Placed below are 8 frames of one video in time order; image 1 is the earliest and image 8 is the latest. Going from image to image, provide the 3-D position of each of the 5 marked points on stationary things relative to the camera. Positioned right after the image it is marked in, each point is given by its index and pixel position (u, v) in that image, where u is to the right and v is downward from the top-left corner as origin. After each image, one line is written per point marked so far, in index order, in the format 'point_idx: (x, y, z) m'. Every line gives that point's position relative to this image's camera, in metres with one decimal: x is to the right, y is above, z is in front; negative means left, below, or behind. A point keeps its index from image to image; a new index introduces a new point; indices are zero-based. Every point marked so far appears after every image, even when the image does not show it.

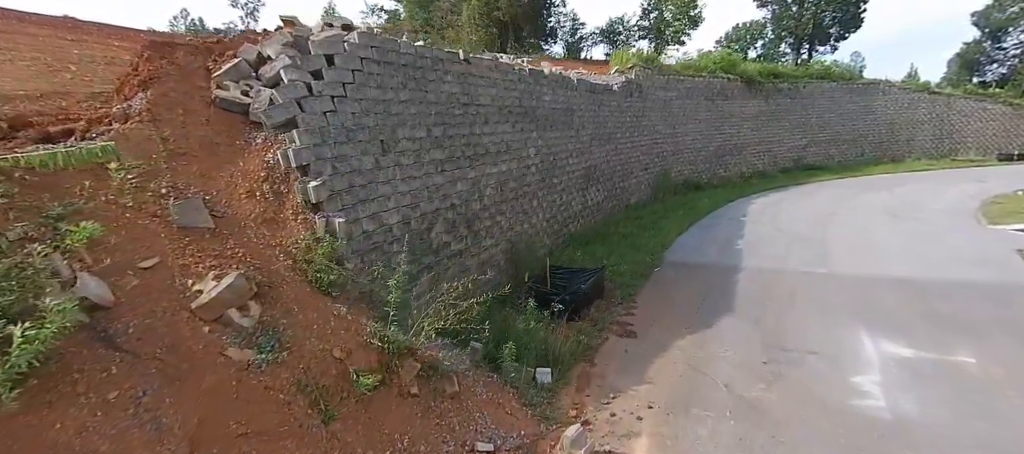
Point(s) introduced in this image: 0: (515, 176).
0: (0.0, +0.5, +5.1) m
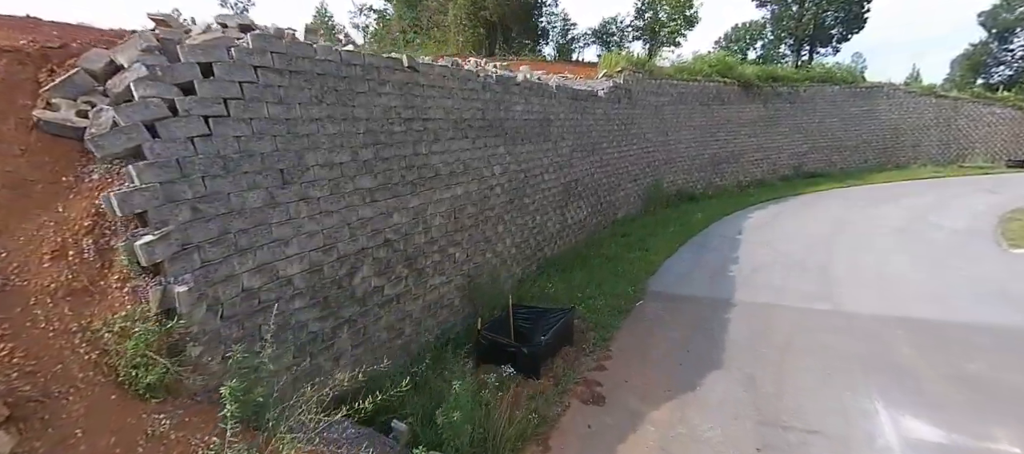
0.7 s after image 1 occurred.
0: (-0.3, +0.3, +4.4) m
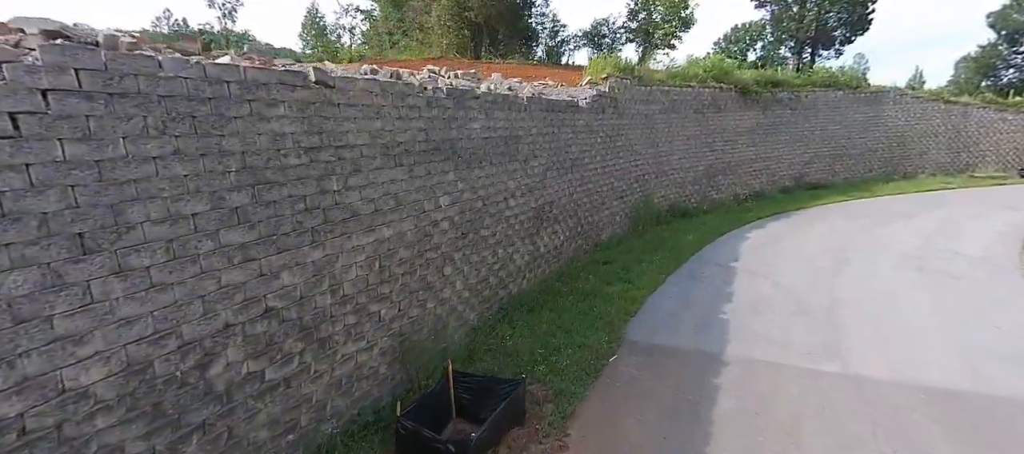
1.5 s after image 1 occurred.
0: (-0.8, -0.1, +3.7) m
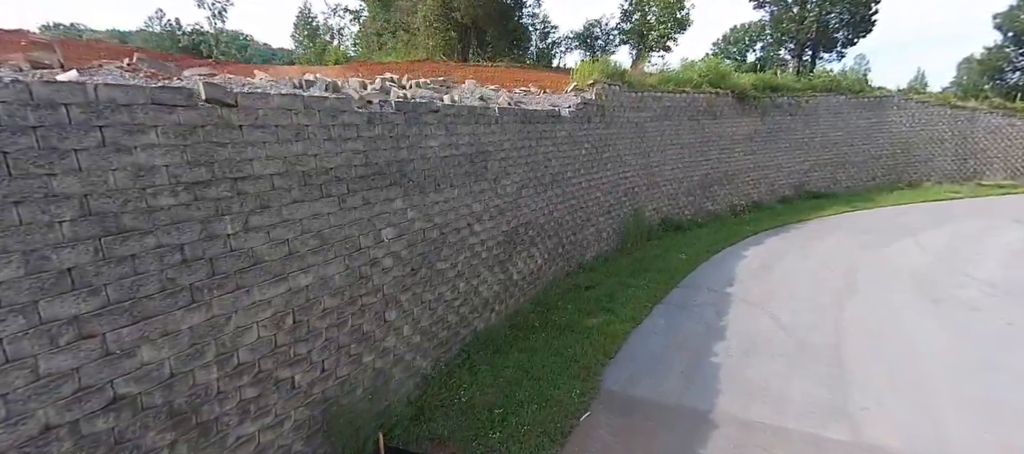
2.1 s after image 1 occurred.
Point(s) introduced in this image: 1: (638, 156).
0: (-1.1, -0.4, +3.1) m
1: (+2.2, +1.2, +8.5) m
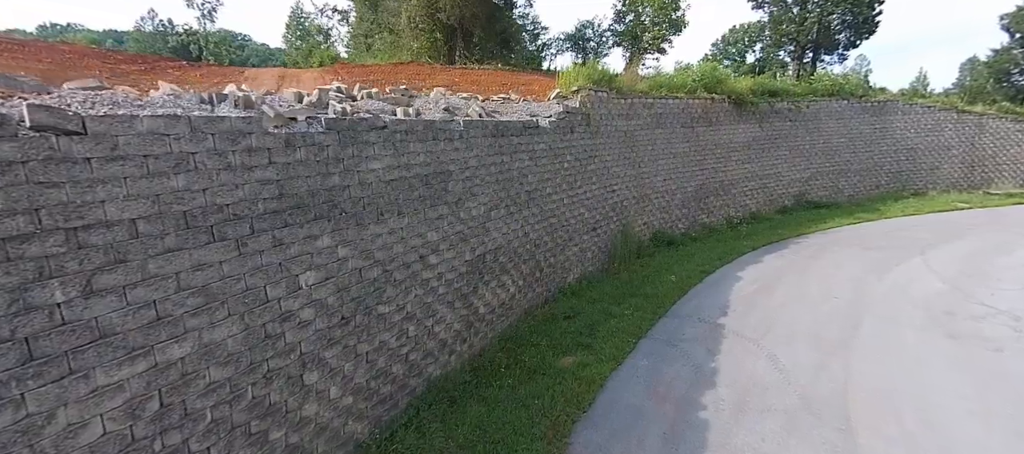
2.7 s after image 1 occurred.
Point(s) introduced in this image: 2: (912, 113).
0: (-1.4, -0.6, +2.5) m
1: (+1.9, +1.0, +7.9) m
2: (+10.5, +3.0, +12.7) m
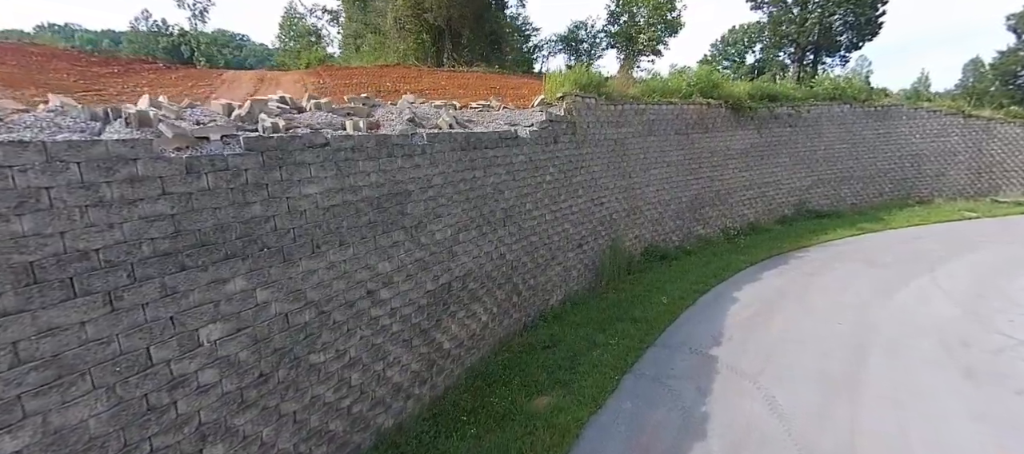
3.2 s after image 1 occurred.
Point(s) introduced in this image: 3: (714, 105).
0: (-1.7, -0.8, +2.0) m
1: (+1.6, +0.8, +7.4) m
2: (+10.2, +2.8, +12.2) m
3: (+3.8, +2.3, +9.1) m
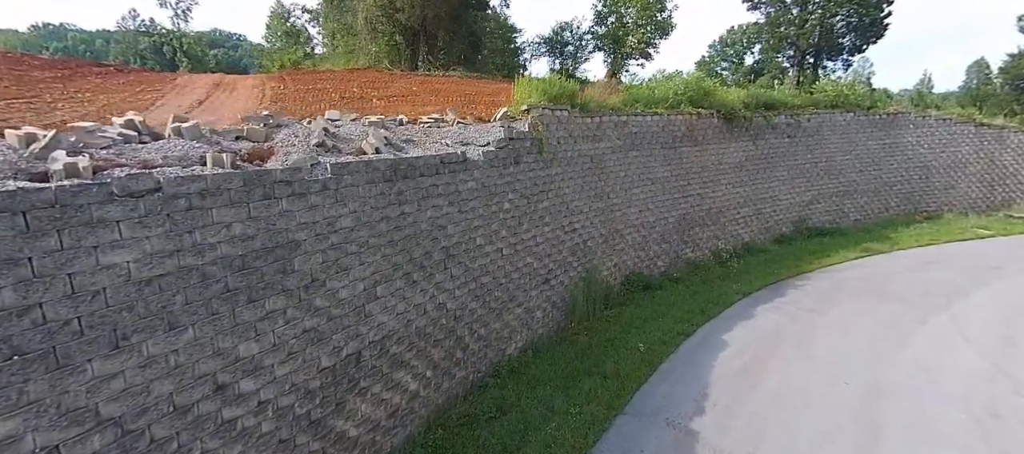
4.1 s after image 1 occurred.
0: (-2.2, -1.2, +1.1) m
1: (+1.1, +0.4, +6.6) m
2: (+9.7, +2.4, +11.3) m
3: (+3.3, +1.9, +8.3) m
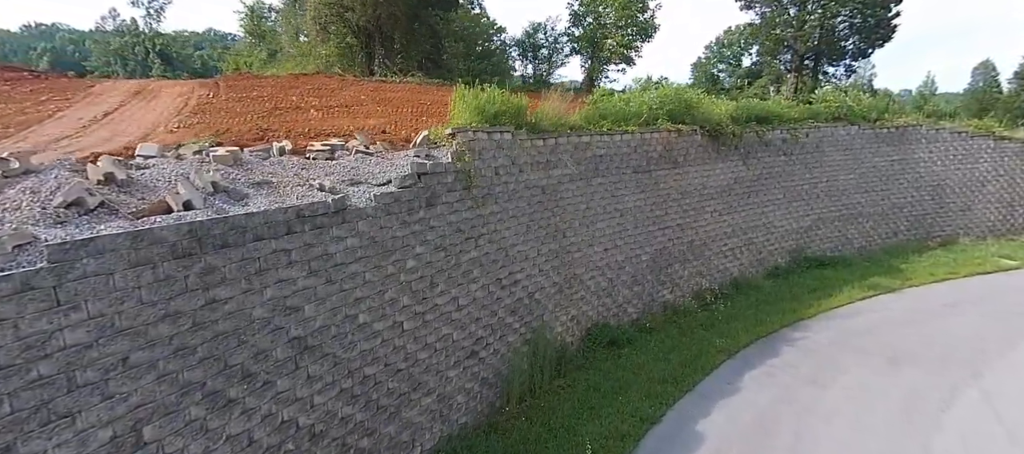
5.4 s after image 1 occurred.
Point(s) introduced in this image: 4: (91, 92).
0: (-3.0, -1.7, -0.1) m
1: (+0.3, -0.2, +5.3) m
2: (+8.9, +1.8, +10.1) m
3: (+2.5, +1.4, +7.0) m
4: (-7.9, +2.5, +8.8) m
